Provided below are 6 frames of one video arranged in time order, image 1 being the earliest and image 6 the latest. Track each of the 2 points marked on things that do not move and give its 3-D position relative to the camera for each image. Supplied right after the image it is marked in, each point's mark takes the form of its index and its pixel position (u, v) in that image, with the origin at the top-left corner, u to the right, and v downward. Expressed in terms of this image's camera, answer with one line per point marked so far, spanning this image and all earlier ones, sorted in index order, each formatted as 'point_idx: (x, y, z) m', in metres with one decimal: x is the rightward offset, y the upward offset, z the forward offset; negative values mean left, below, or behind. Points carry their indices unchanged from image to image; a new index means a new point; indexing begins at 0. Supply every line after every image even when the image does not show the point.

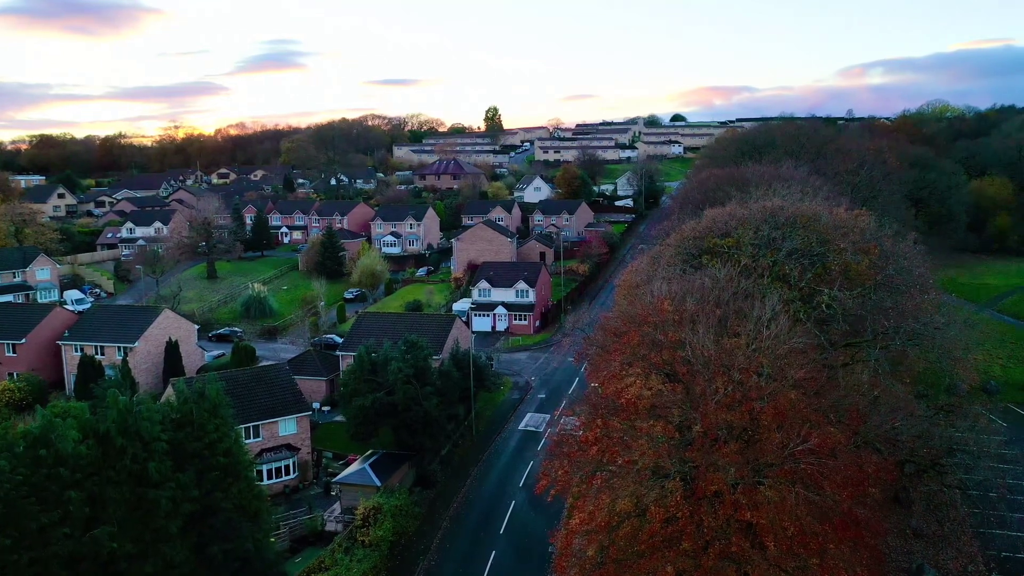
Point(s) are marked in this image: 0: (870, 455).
0: (+7.4, -3.5, +16.9) m
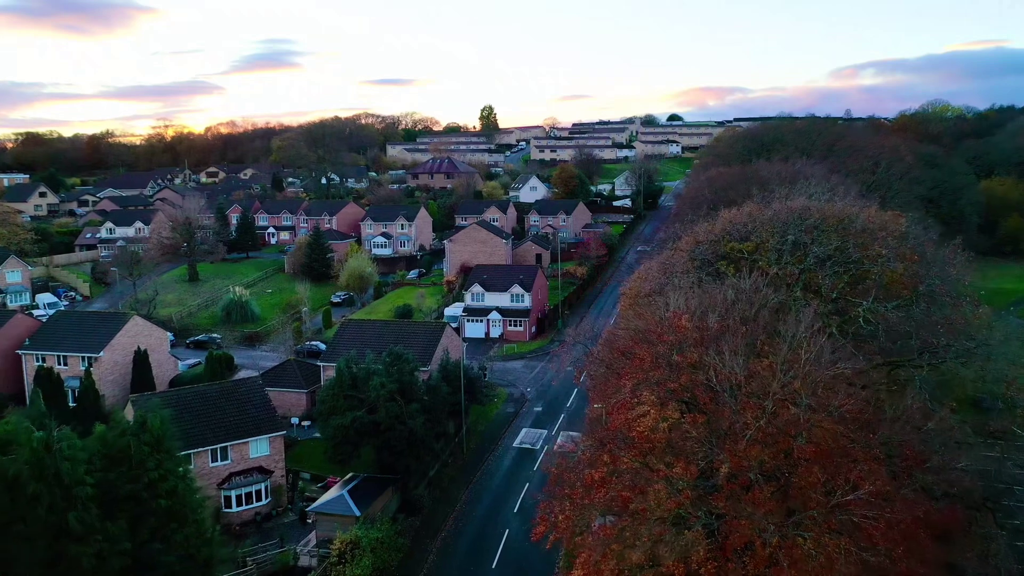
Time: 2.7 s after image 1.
0: (+7.3, -3.7, +14.4) m
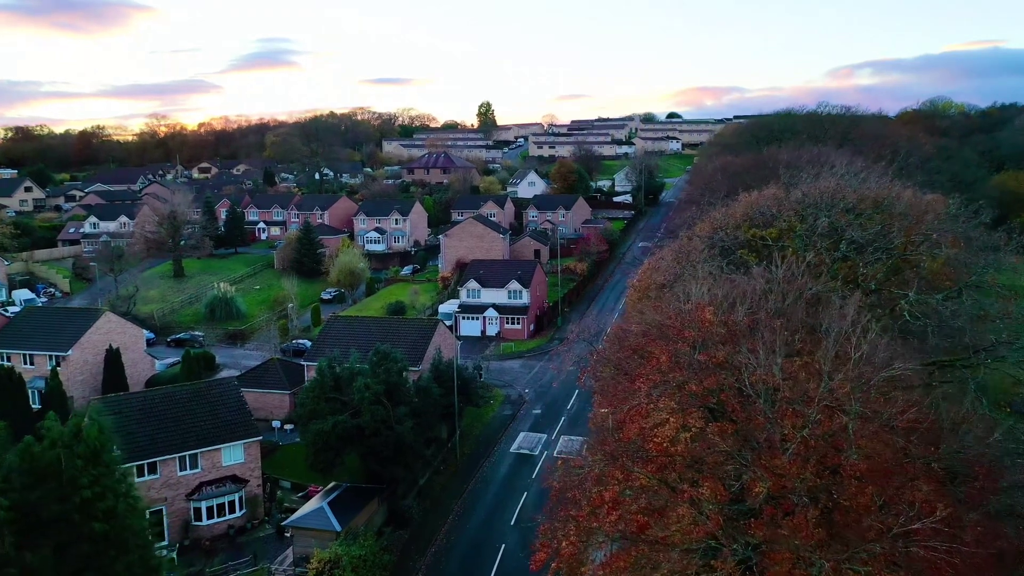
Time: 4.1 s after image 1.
0: (+7.2, -3.5, +12.2) m
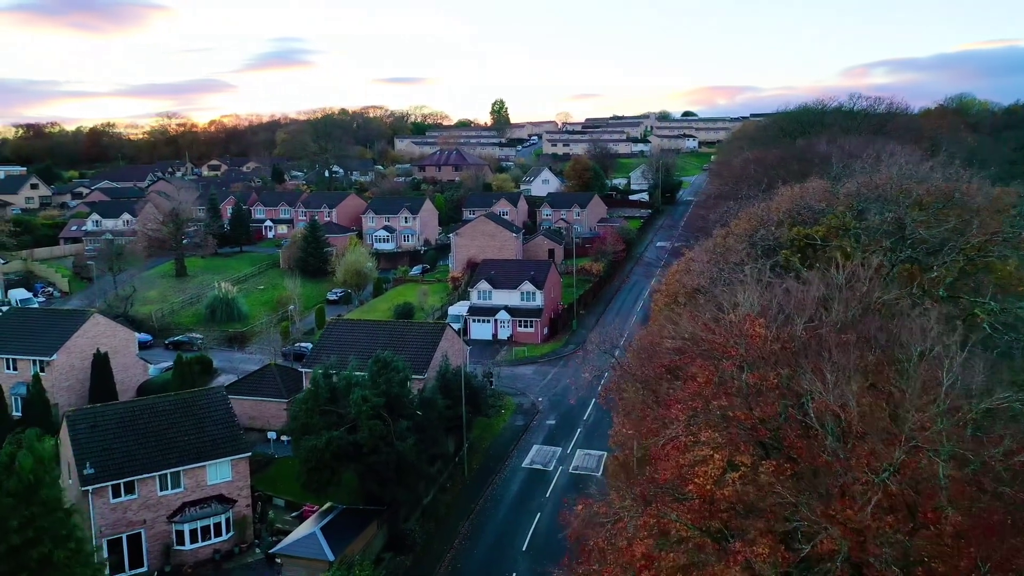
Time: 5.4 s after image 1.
0: (+7.3, -3.7, +9.9) m
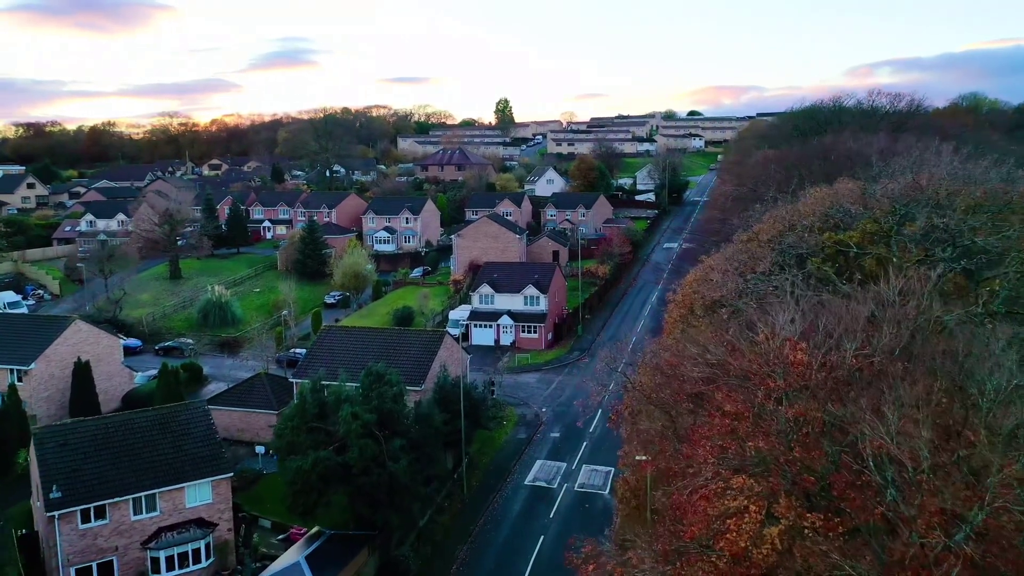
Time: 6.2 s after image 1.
0: (+7.3, -3.9, +8.3) m
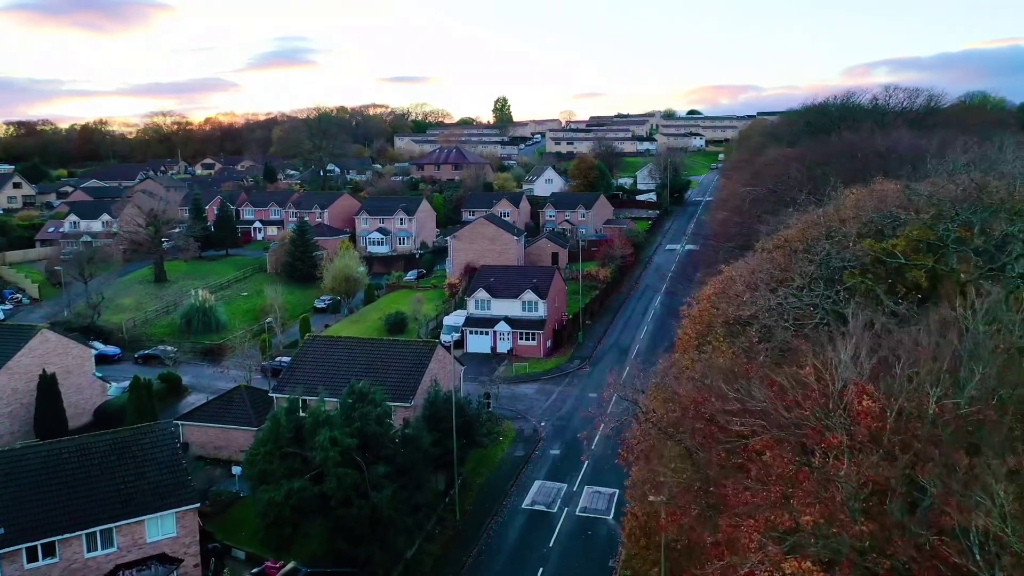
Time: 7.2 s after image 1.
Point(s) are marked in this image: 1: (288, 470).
0: (+7.2, -4.1, +6.4) m
1: (-5.1, -4.2, +18.9) m
